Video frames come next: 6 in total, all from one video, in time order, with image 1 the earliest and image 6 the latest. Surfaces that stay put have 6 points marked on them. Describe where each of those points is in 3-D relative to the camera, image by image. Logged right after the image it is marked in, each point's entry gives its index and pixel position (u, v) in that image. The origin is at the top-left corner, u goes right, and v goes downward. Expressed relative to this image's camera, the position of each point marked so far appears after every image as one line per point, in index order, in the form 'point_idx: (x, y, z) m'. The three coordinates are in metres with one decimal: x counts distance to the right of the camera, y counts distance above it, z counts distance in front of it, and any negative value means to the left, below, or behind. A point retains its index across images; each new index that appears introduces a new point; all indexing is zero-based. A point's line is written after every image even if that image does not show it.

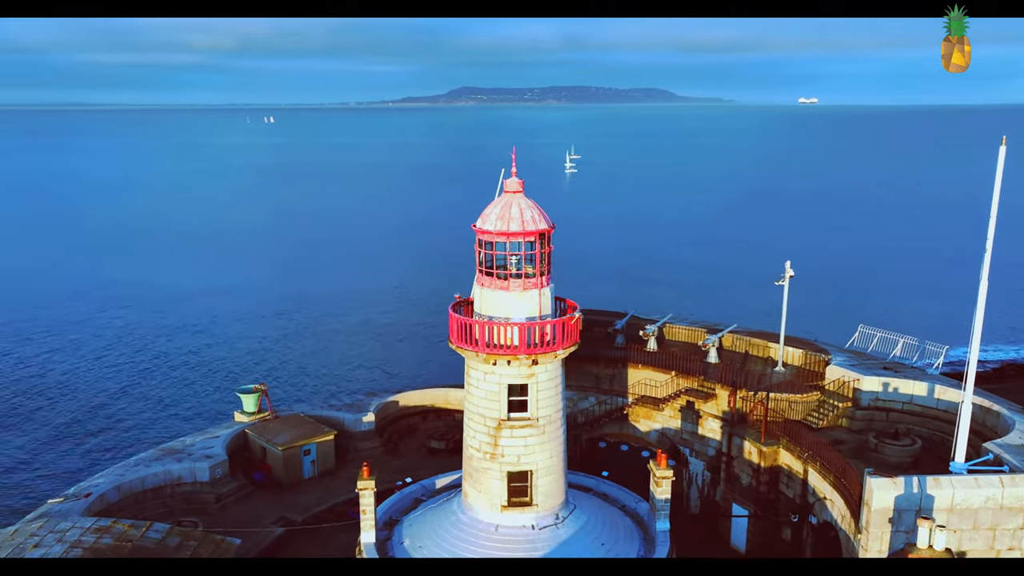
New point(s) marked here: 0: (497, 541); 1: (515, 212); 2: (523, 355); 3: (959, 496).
0: (-0.4, -6.2, +19.8) m
1: (+0.1, +1.8, +19.2) m
2: (+0.2, -1.6, +19.1) m
3: (+9.9, -4.6, +17.8) m
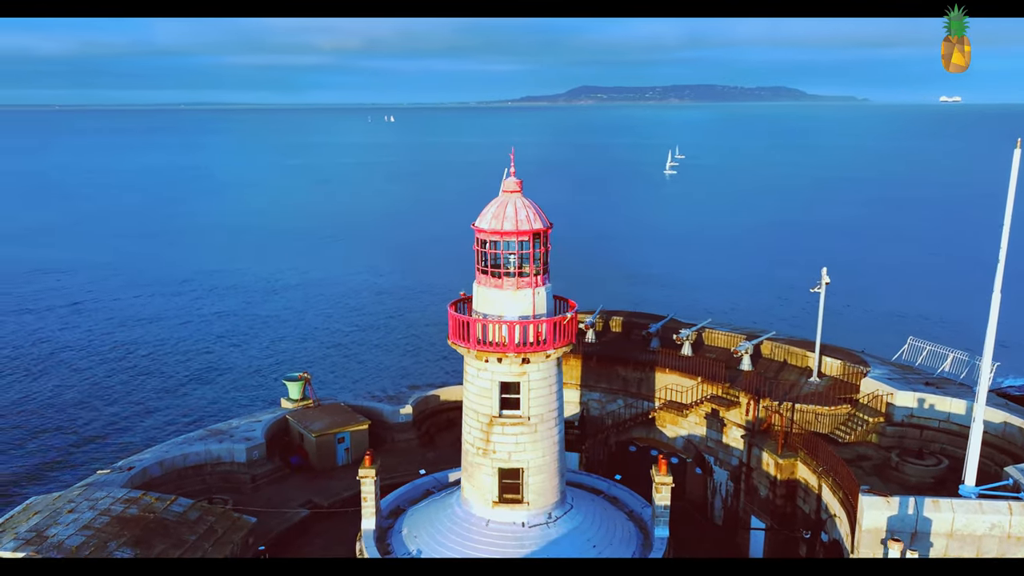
0: (-0.7, -6.2, +20.1) m
1: (0.0, +1.8, +19.4) m
2: (-0.1, -1.6, +19.3) m
3: (+9.3, -4.9, +16.8) m
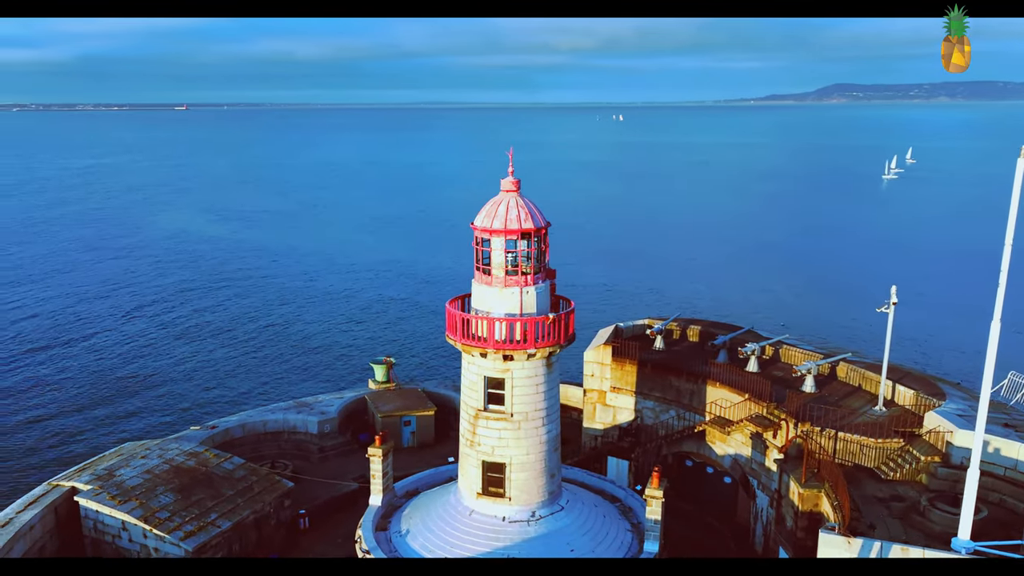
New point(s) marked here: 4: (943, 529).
0: (-1.2, -6.1, +20.6) m
1: (-0.2, +1.9, +19.7) m
2: (-0.5, -1.5, +19.7) m
3: (+7.8, -5.3, +14.9) m
4: (+10.2, -5.7, +19.0) m
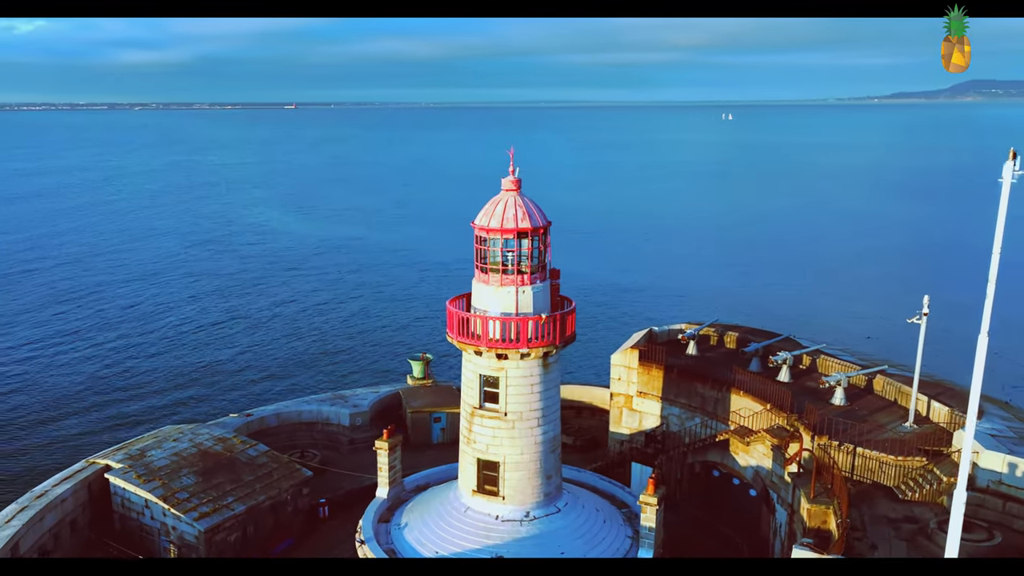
0: (-1.4, -6.0, +20.8) m
1: (-0.3, +1.9, +19.8) m
2: (-0.6, -1.5, +19.7) m
3: (+6.9, -5.5, +14.1) m
4: (+9.8, -6.0, +17.9) m
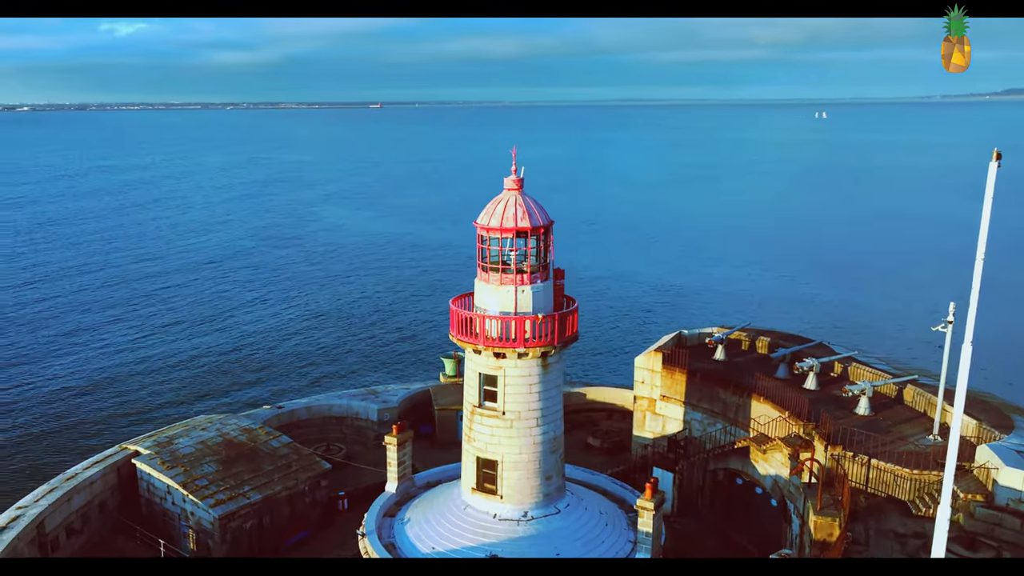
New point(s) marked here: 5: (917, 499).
0: (-1.4, -6.0, +20.9) m
1: (-0.3, +2.0, +19.8) m
2: (-0.7, -1.4, +19.8) m
3: (+6.3, -5.6, +13.5) m
4: (+9.5, -6.1, +17.0) m
5: (+10.2, -5.3, +20.3) m
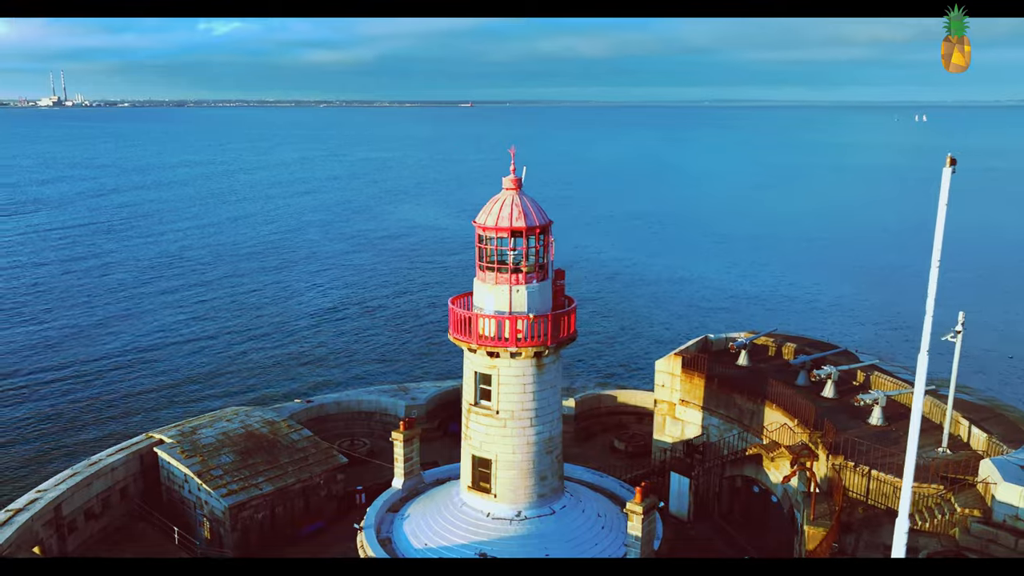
0: (-1.5, -6.0, +21.1) m
1: (-0.4, +2.0, +19.9) m
2: (-0.8, -1.4, +19.9) m
3: (+5.5, -5.7, +13.1) m
4: (+8.9, -6.2, +16.3) m
5: (+10.0, -5.5, +19.4) m
